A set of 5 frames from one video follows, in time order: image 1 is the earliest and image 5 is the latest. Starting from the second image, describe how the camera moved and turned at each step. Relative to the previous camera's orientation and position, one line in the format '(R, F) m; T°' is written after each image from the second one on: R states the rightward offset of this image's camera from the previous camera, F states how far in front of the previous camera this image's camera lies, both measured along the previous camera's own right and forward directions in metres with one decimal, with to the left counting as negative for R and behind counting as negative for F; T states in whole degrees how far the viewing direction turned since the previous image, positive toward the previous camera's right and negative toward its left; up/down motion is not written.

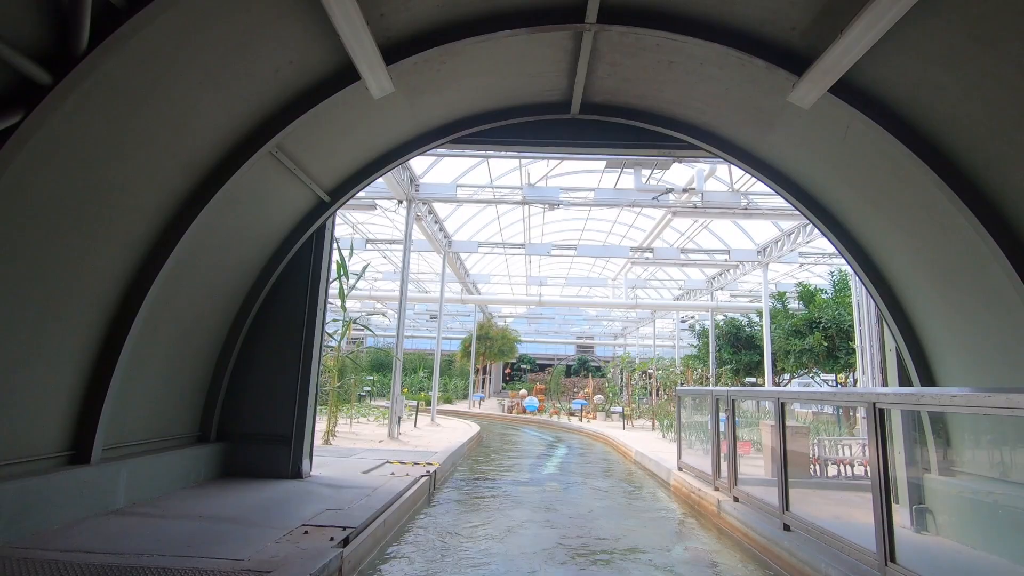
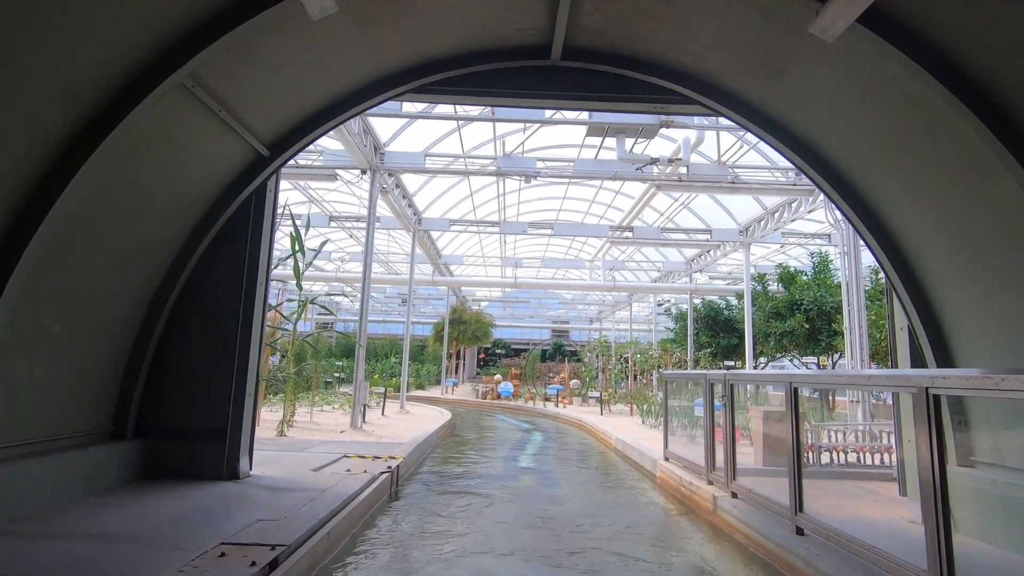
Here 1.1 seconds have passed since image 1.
(0.0, +0.7) m; +3°
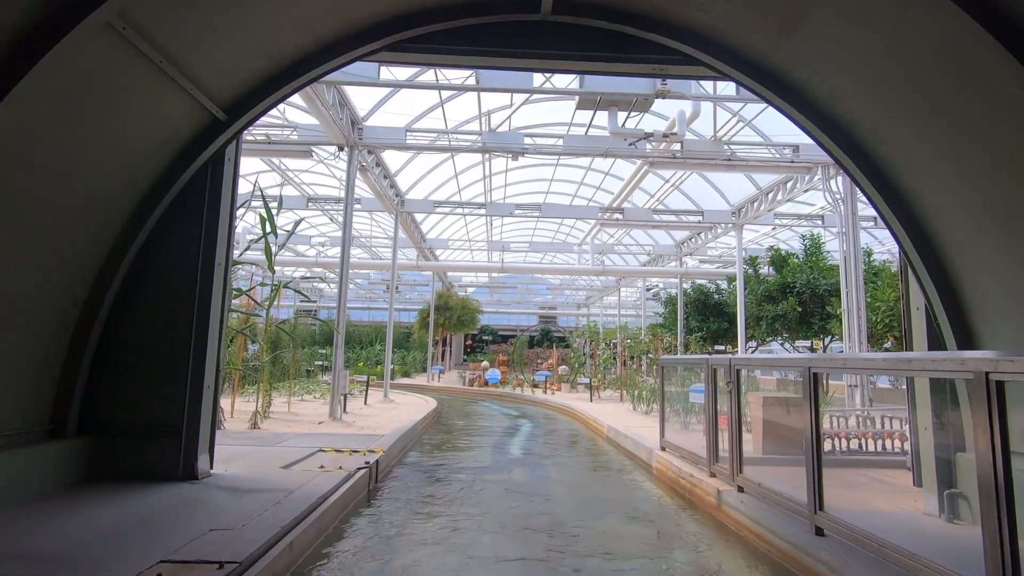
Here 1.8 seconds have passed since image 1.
(0.0, +0.4) m; +1°
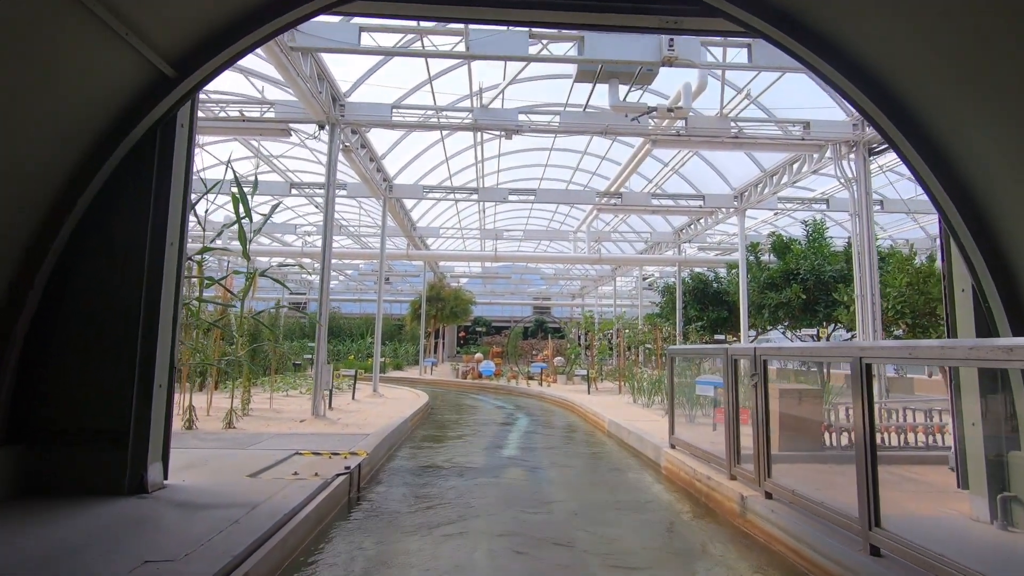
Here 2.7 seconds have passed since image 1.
(0.0, +0.5) m; +1°
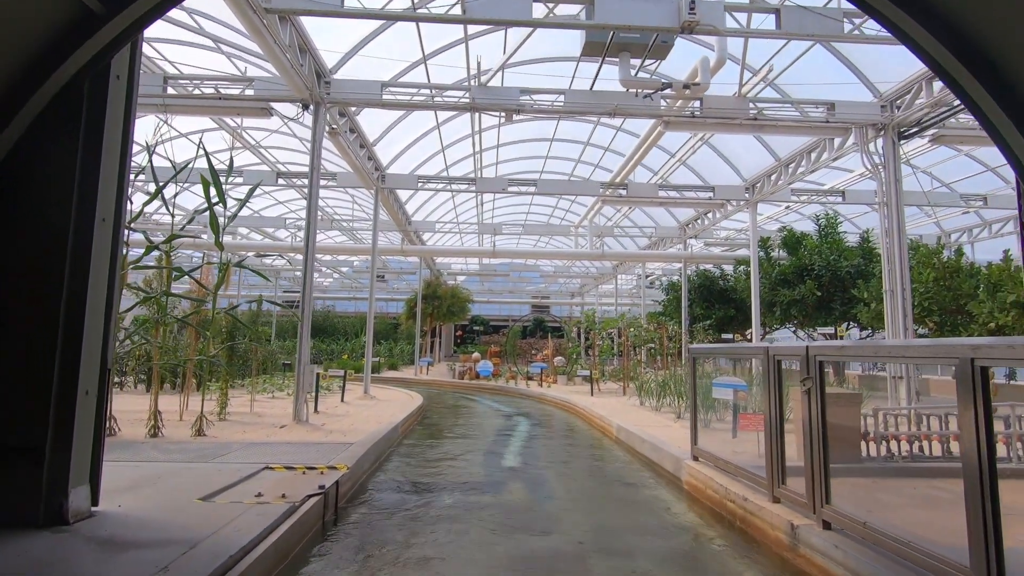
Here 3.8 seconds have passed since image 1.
(0.0, +0.6) m; 0°
